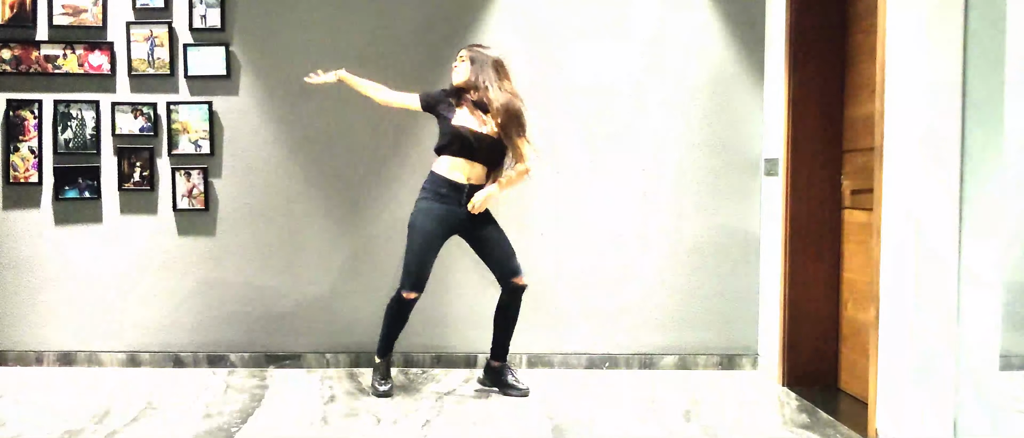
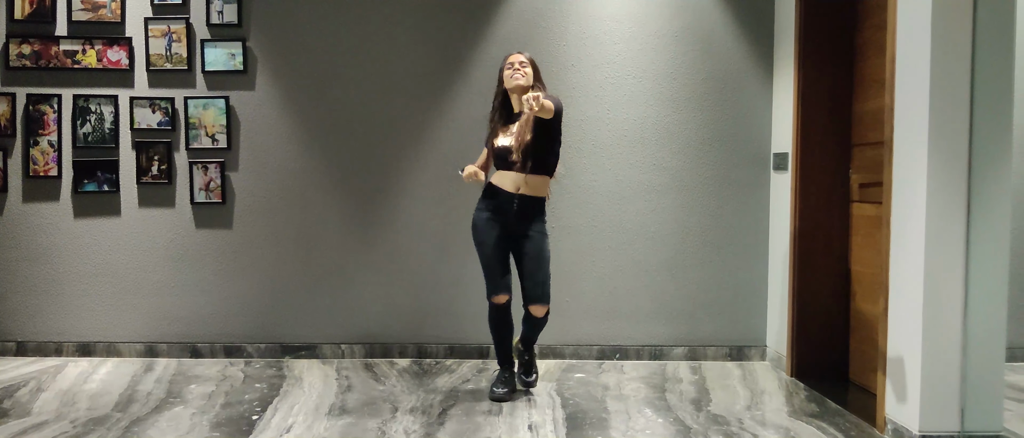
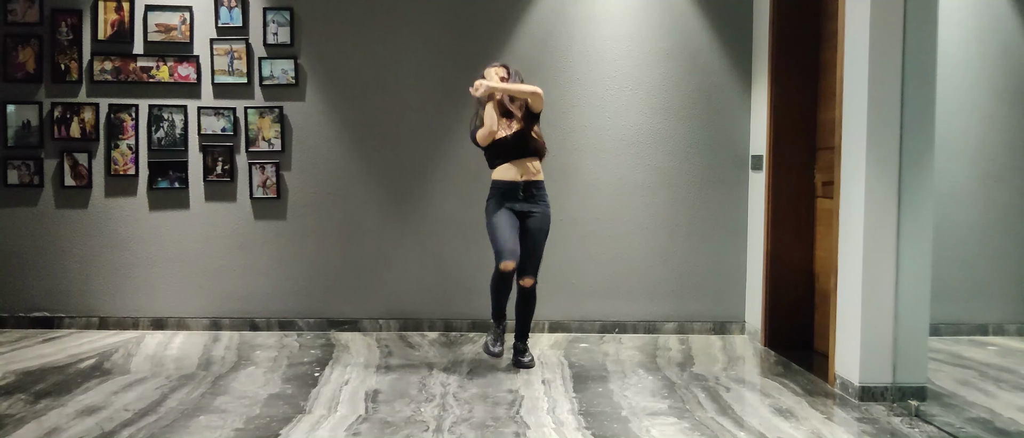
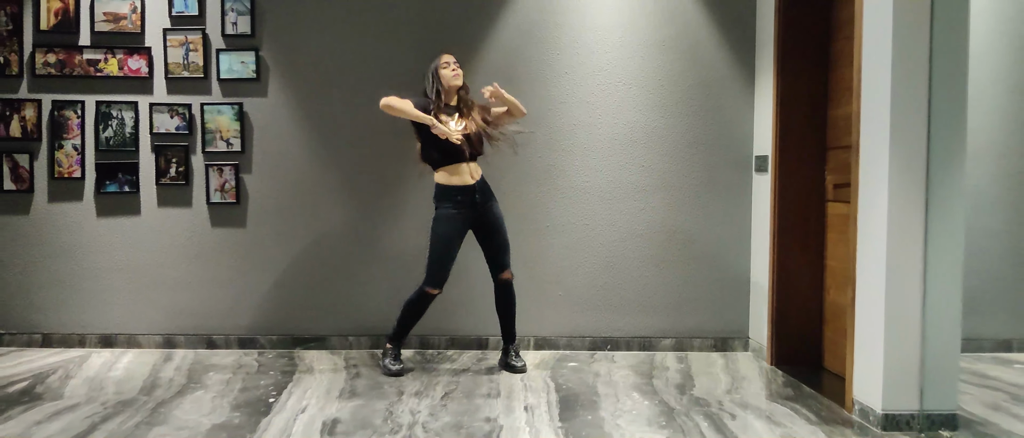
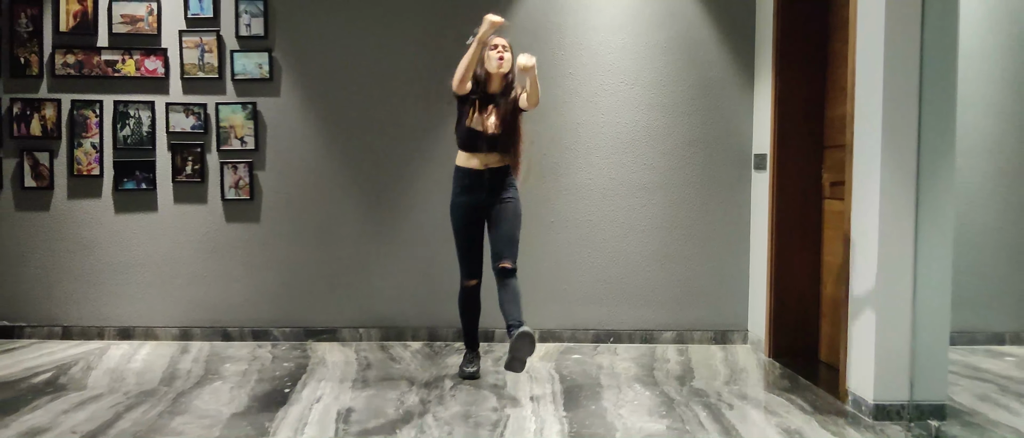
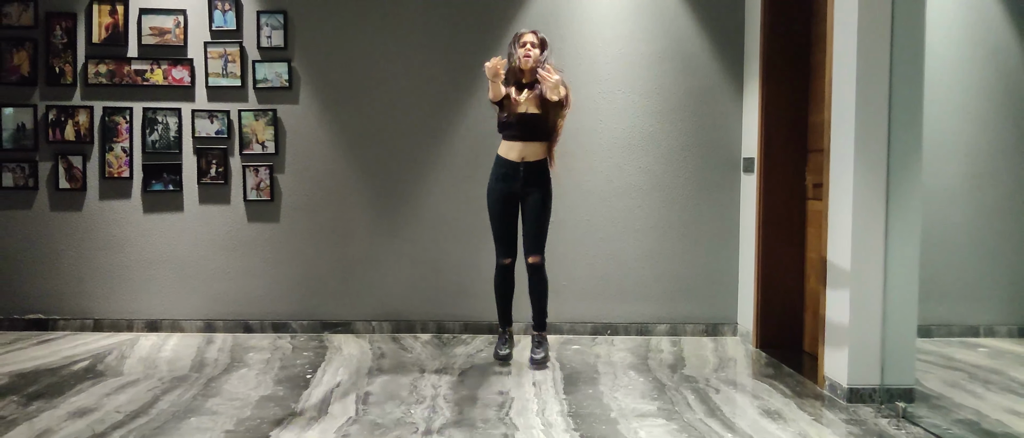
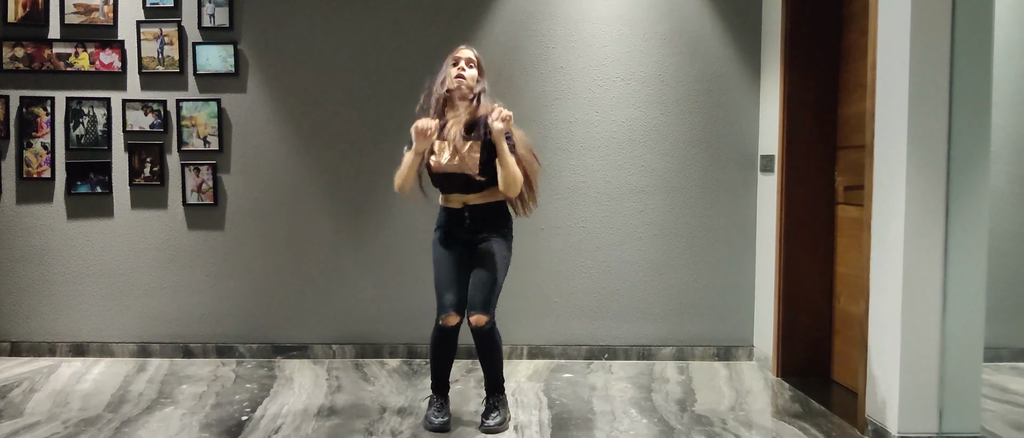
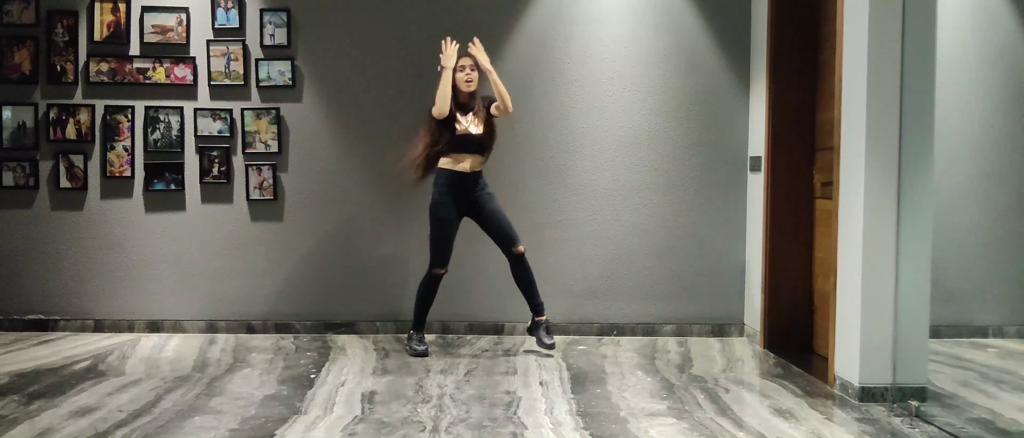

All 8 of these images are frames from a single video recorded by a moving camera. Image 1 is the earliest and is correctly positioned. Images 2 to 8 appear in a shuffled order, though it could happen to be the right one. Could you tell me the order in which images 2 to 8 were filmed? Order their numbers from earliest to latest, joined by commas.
4, 8, 2, 6, 7, 5, 3
